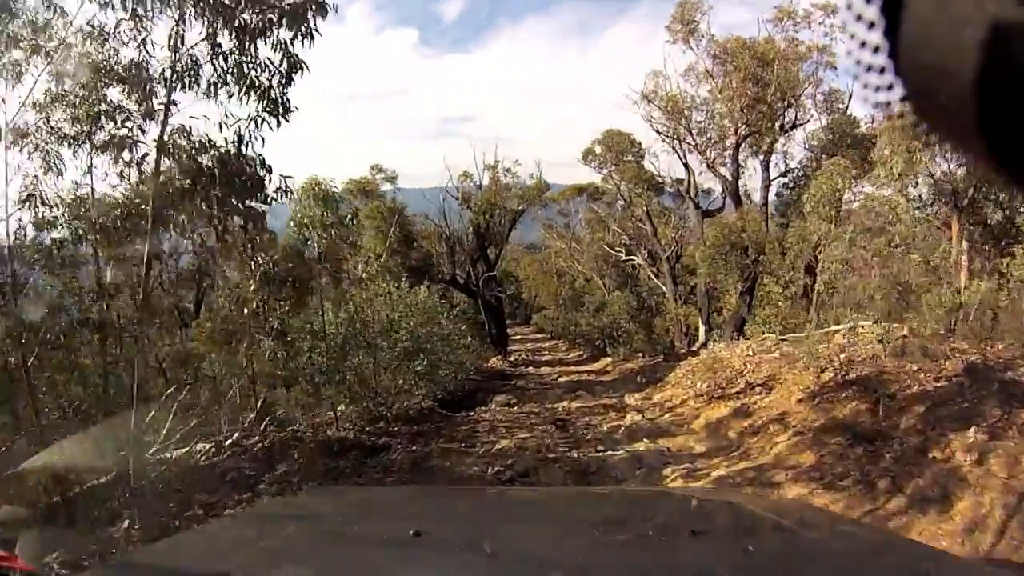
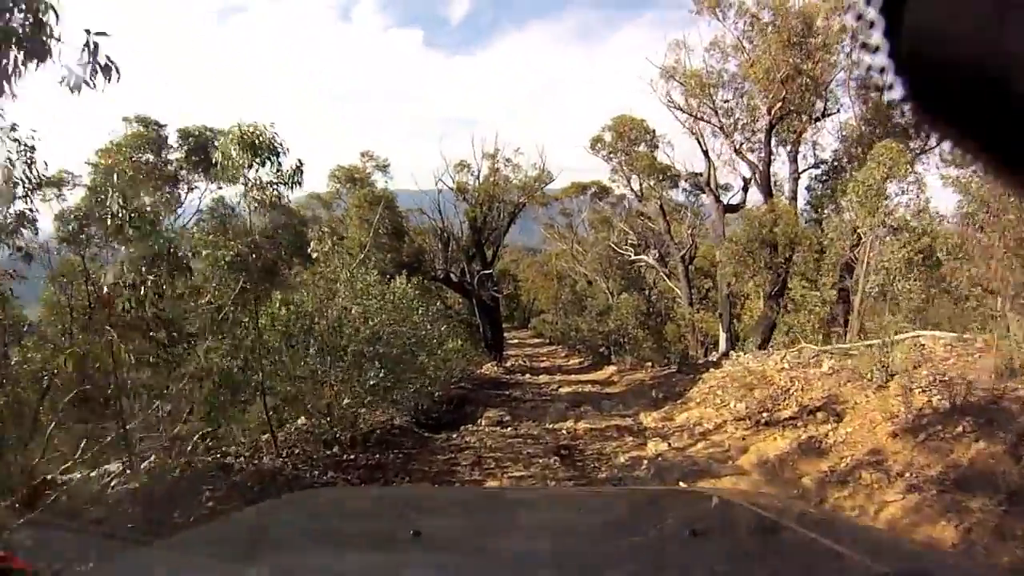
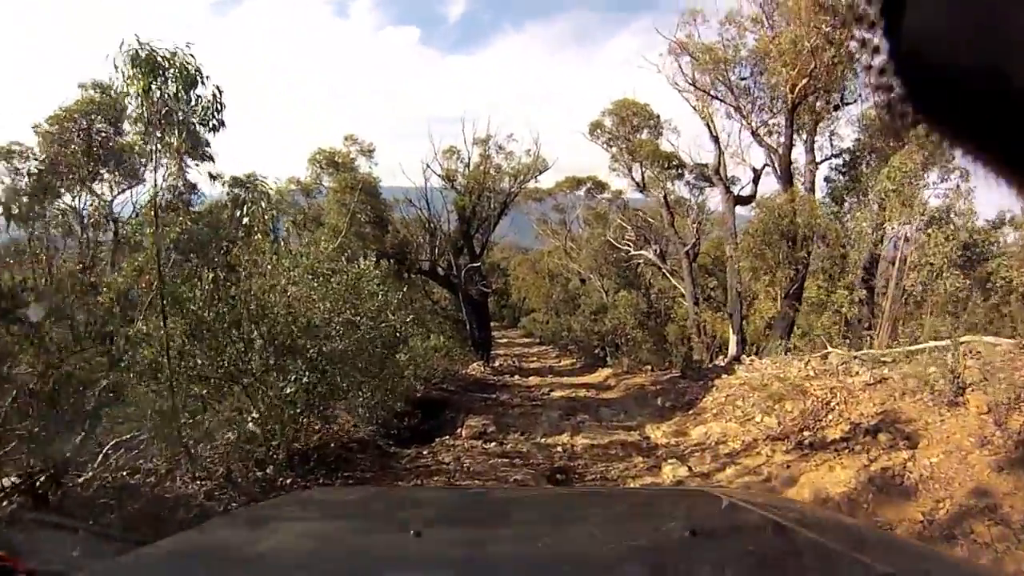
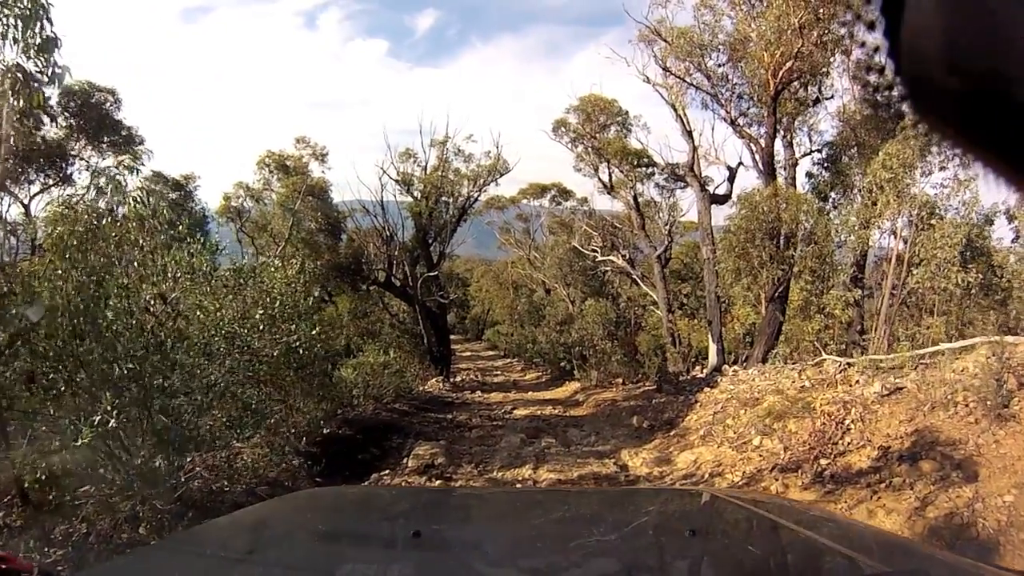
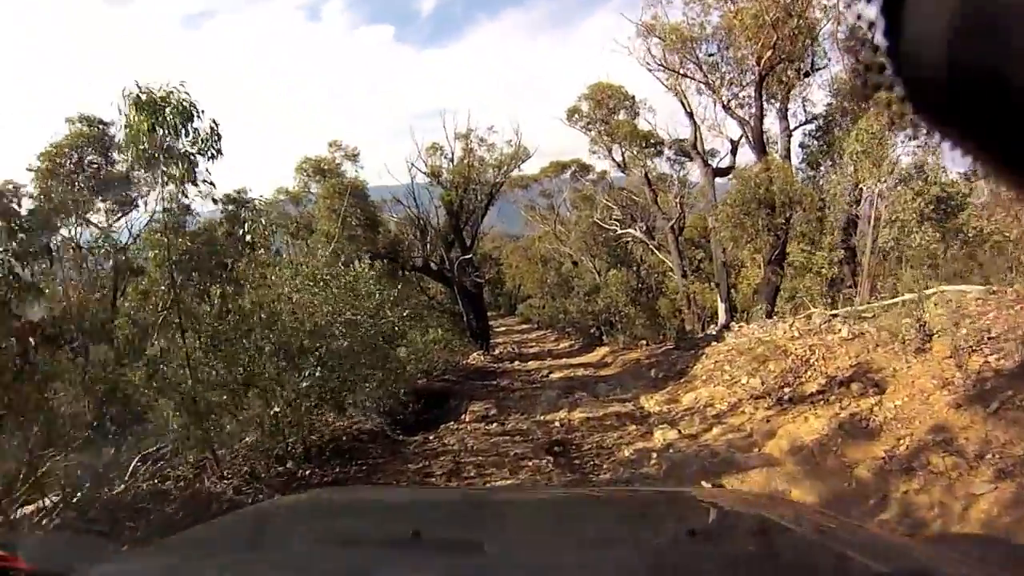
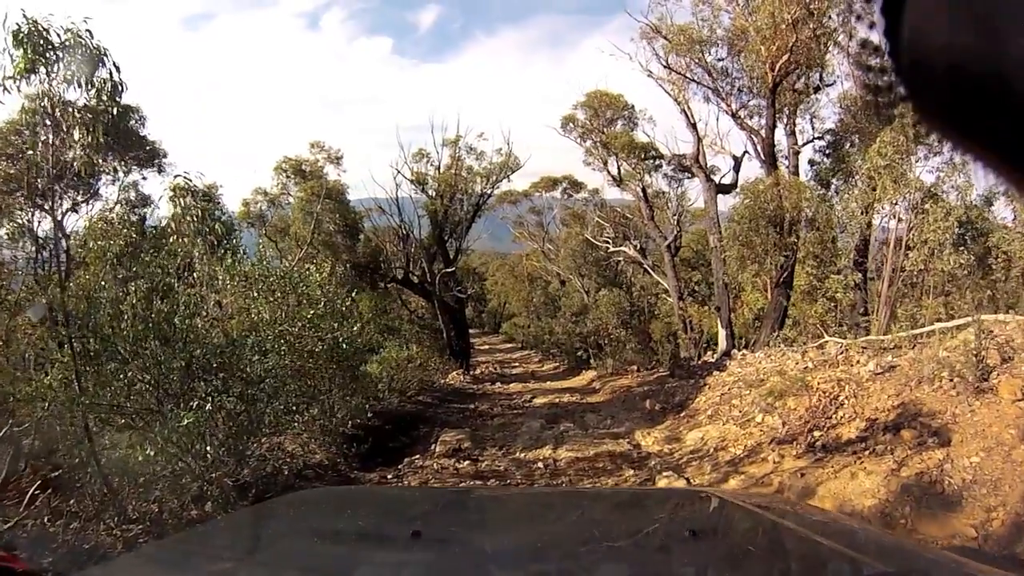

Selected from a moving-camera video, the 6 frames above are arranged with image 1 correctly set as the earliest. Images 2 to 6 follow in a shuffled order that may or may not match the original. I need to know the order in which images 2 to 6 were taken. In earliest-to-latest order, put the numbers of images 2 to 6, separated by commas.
2, 5, 3, 6, 4
